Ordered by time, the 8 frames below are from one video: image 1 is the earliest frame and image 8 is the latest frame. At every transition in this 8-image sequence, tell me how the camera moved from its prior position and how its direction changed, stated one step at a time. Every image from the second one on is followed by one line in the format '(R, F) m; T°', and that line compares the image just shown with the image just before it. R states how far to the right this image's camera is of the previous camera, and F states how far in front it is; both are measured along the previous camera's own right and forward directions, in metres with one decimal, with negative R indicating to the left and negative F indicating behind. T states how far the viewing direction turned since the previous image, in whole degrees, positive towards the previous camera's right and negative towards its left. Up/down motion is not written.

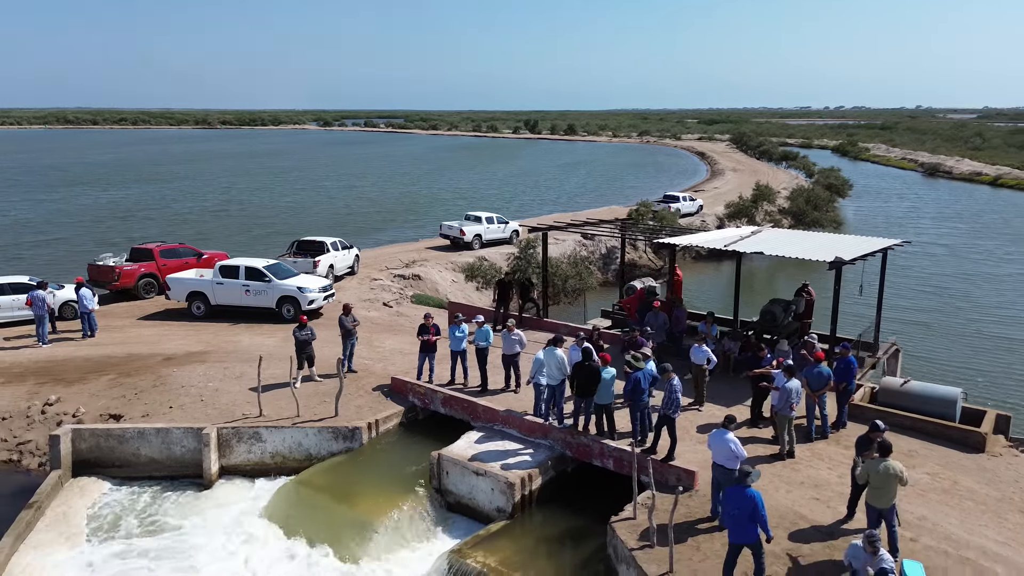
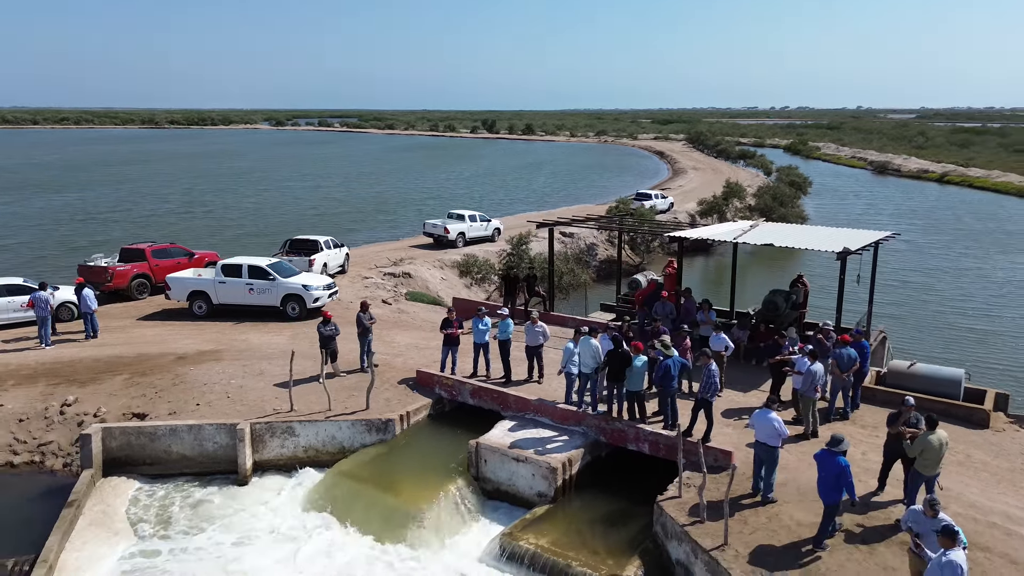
(-1.2, -0.3) m; +3°
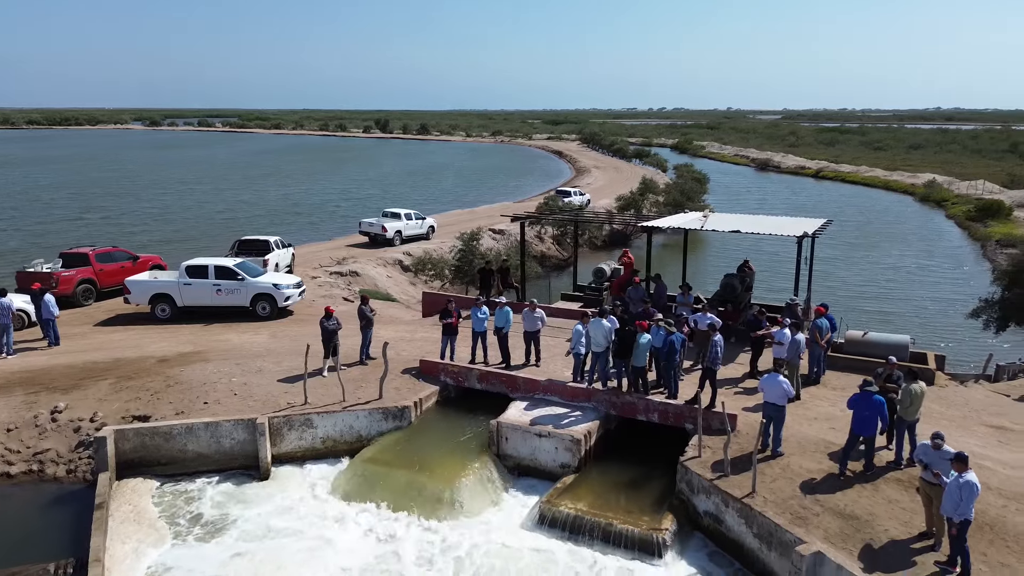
(-2.0, -0.6) m; +8°
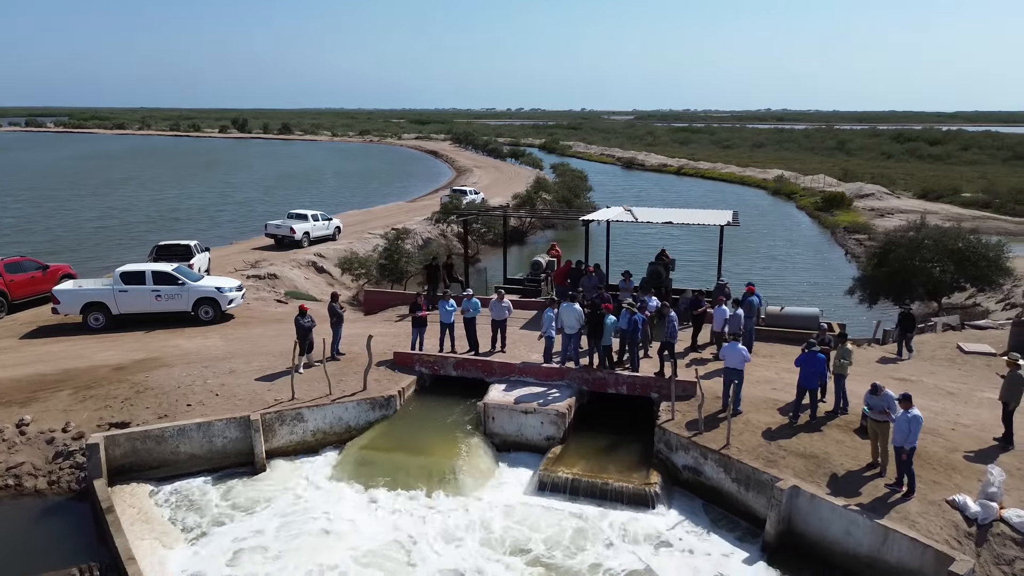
(-2.0, -0.8) m; +10°
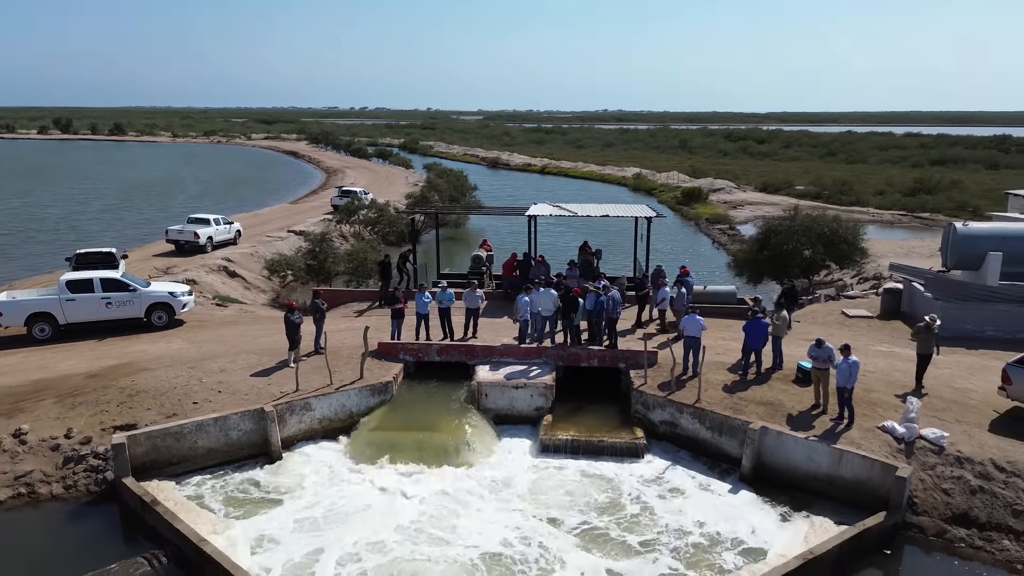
(-2.5, -1.2) m; +11°
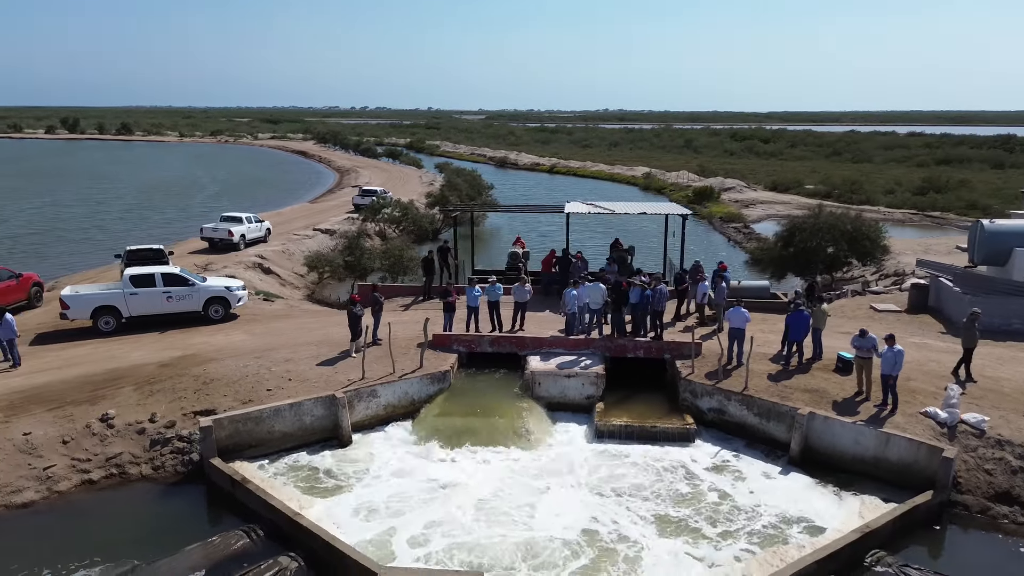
(-1.0, -0.7) m; 0°
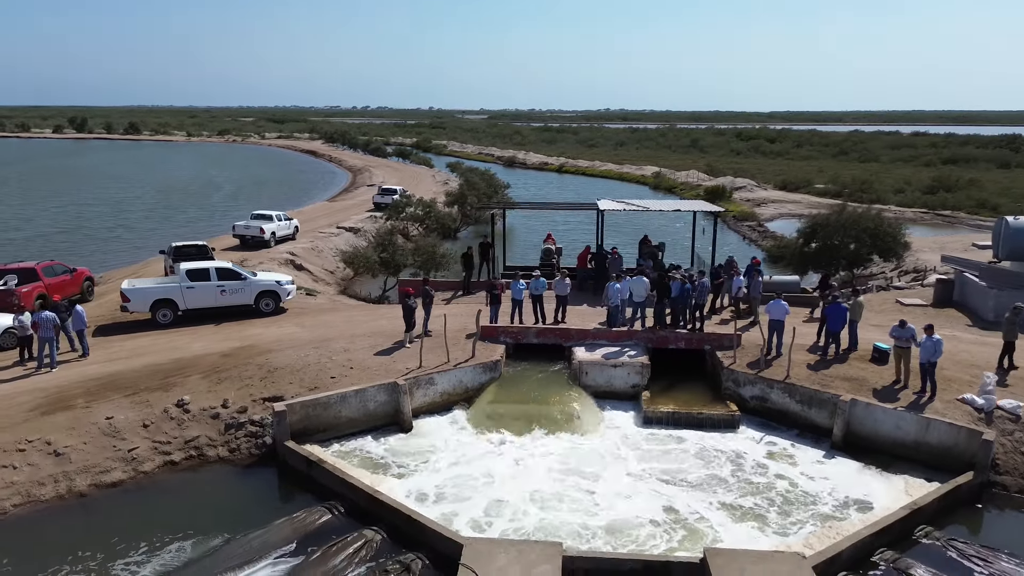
(-1.0, -0.7) m; 0°
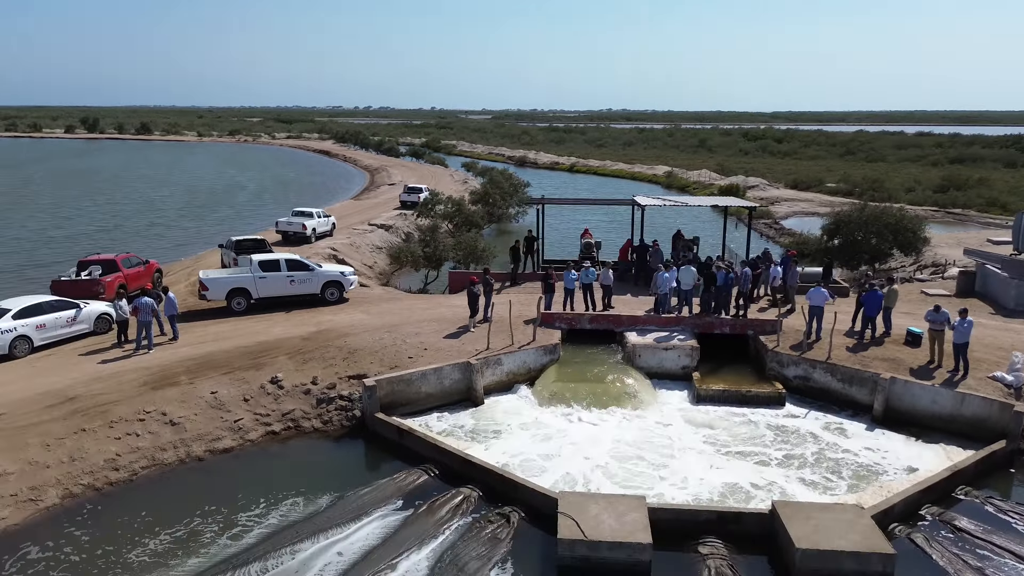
(-1.3, -1.3) m; 0°
